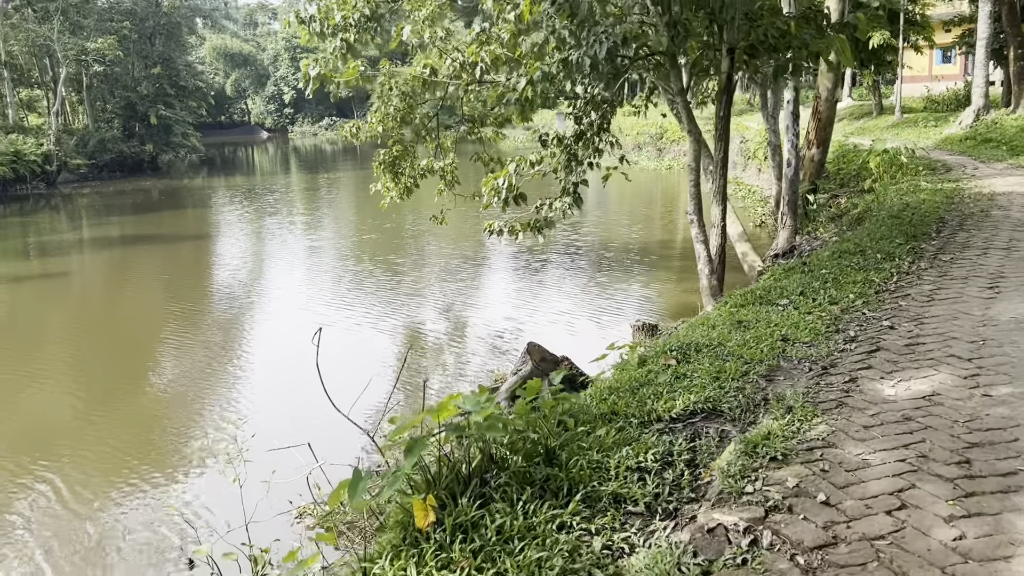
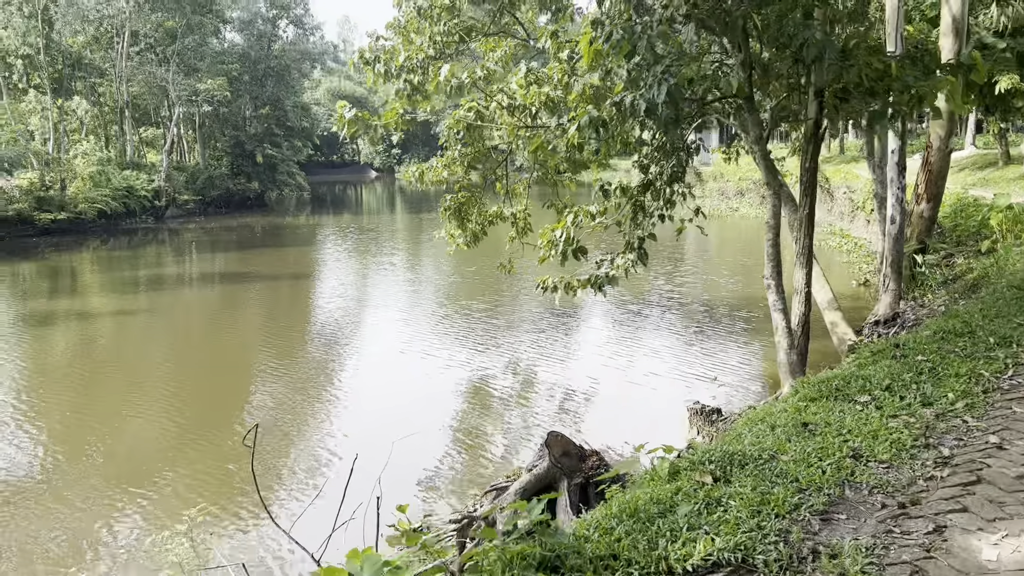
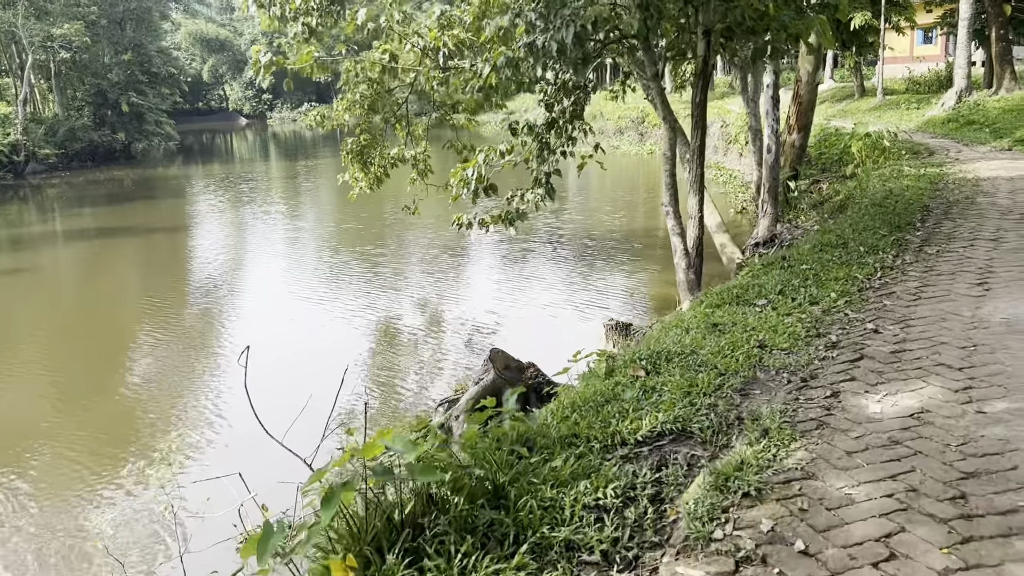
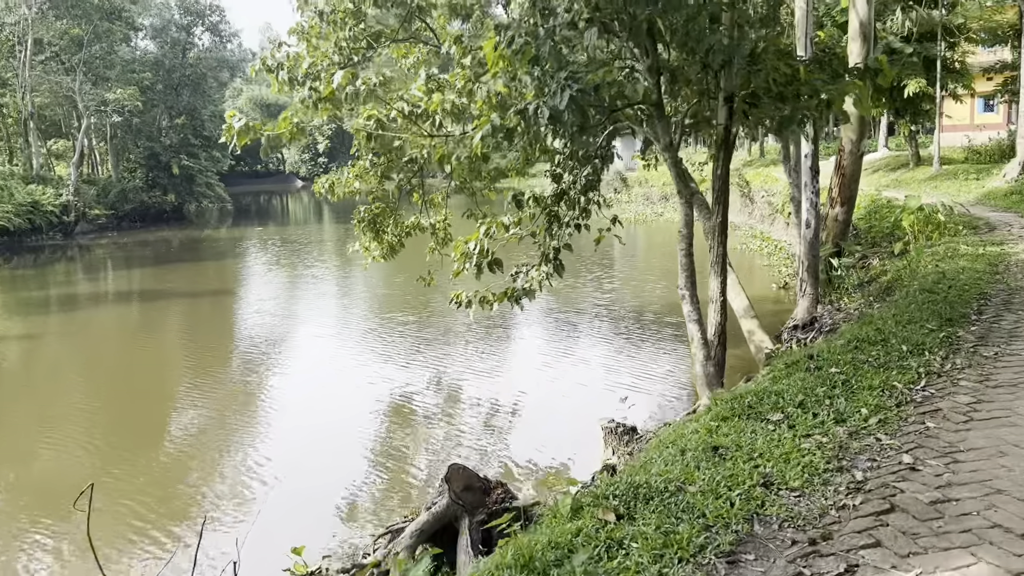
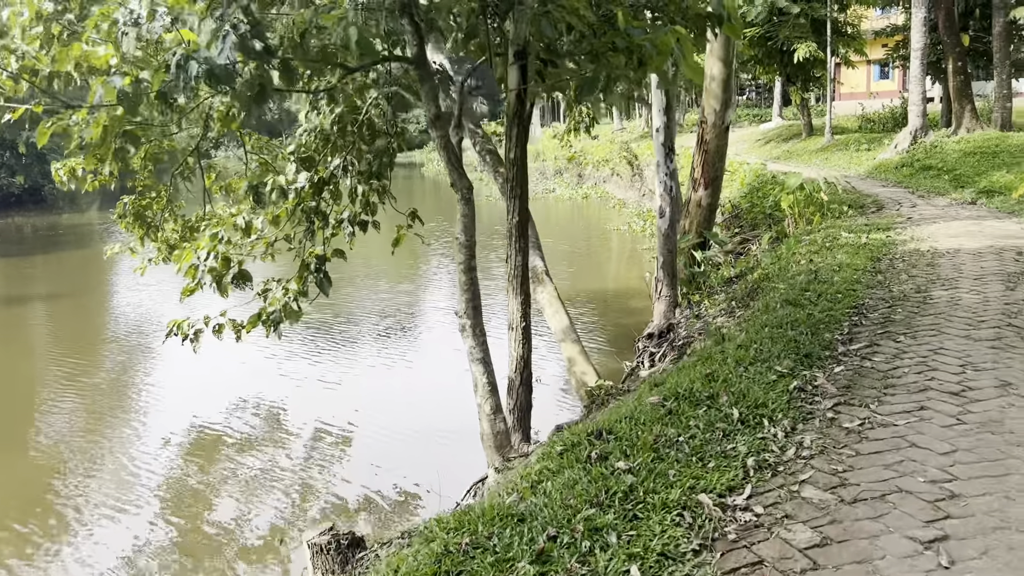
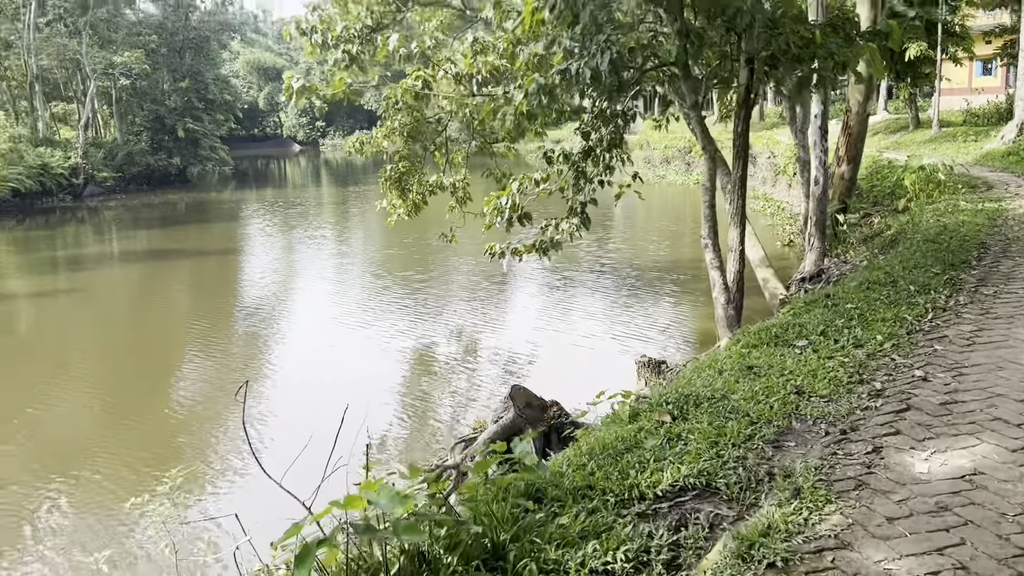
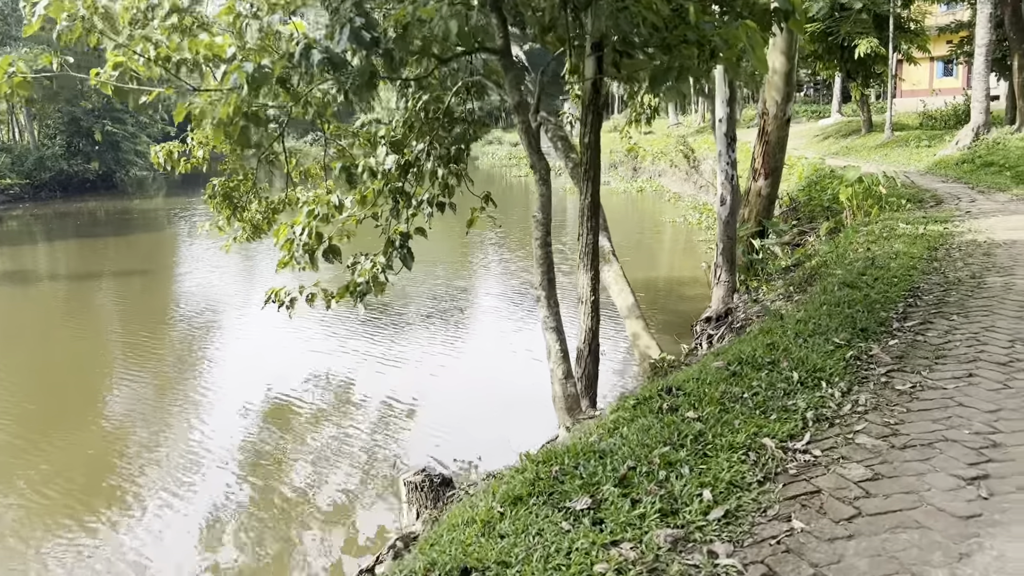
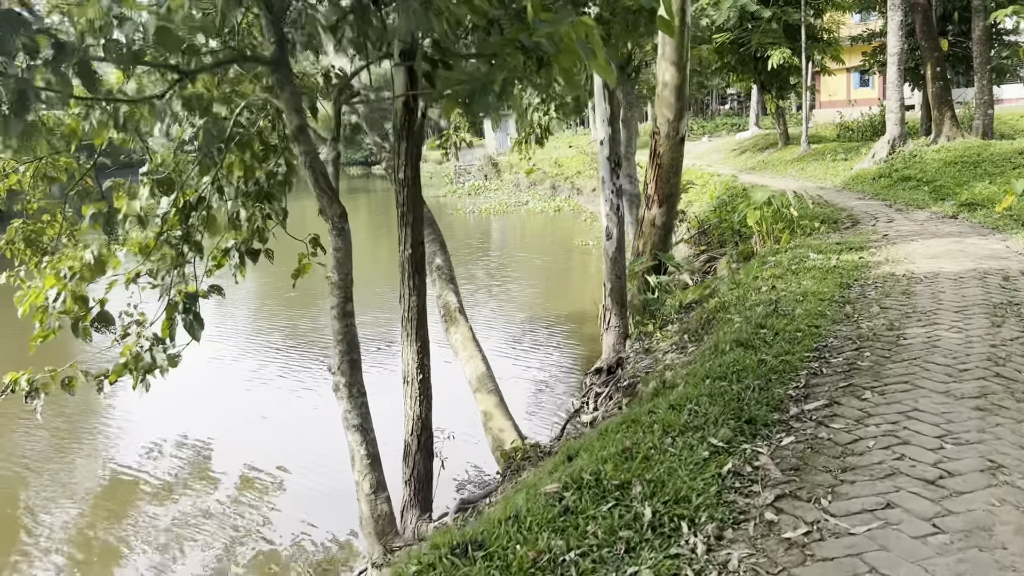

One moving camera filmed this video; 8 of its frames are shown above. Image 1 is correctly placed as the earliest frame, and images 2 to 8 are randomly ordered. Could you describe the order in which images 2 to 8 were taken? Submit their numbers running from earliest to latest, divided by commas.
3, 6, 2, 4, 7, 5, 8
